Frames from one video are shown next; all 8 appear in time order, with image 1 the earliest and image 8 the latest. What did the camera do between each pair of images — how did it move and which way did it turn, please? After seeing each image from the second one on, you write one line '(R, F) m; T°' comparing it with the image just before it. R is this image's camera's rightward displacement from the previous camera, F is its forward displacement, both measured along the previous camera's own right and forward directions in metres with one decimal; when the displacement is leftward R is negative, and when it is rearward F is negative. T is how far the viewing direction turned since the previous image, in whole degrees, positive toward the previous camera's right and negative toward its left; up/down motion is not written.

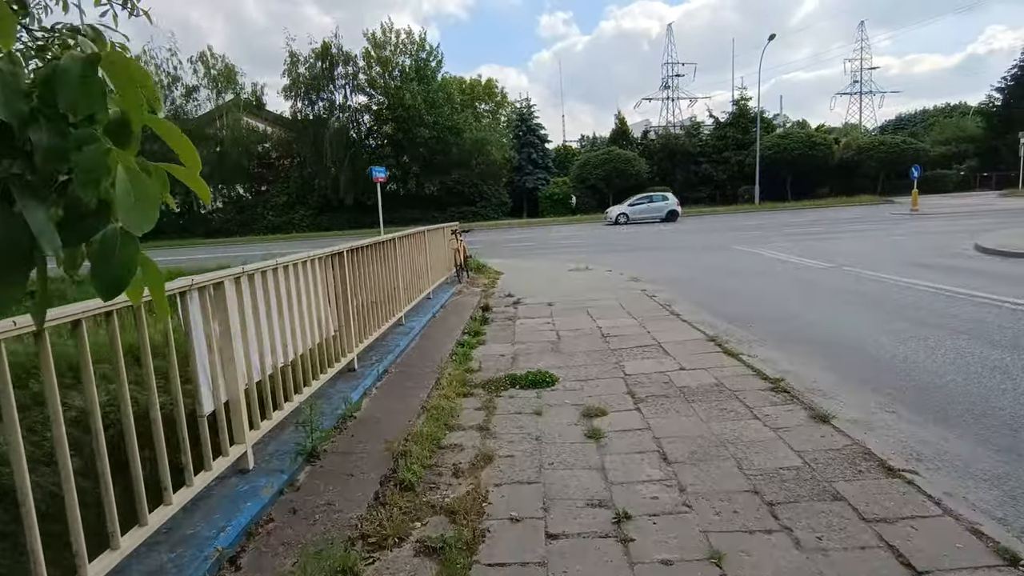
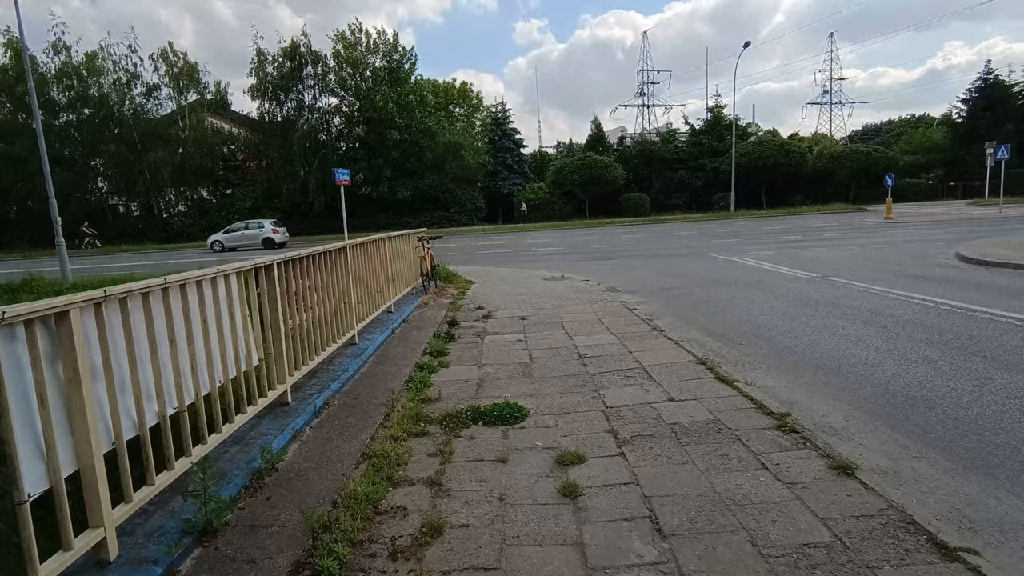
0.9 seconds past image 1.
(+0.1, +0.8) m; +2°
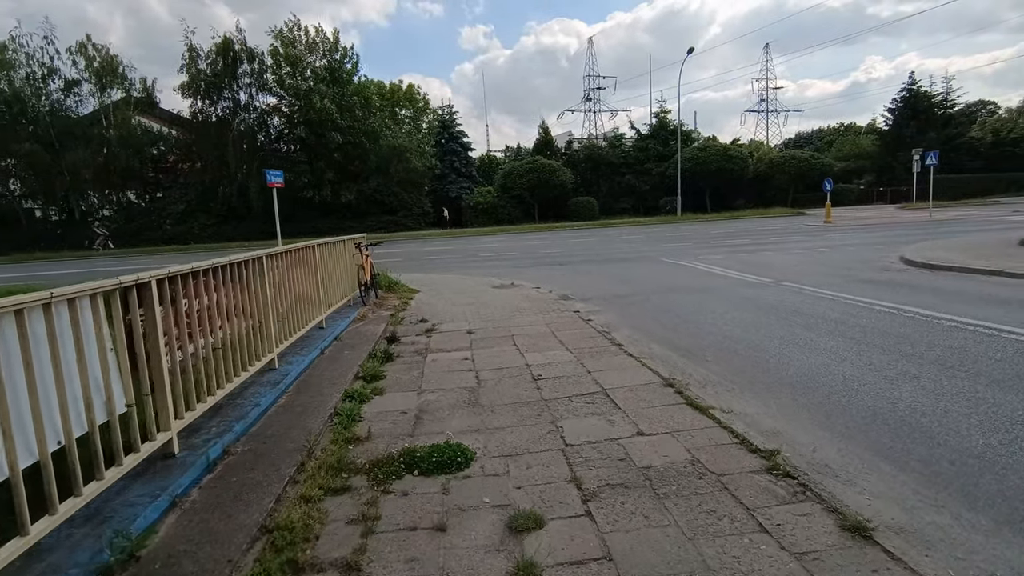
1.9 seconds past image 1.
(+0.1, +0.7) m; +5°
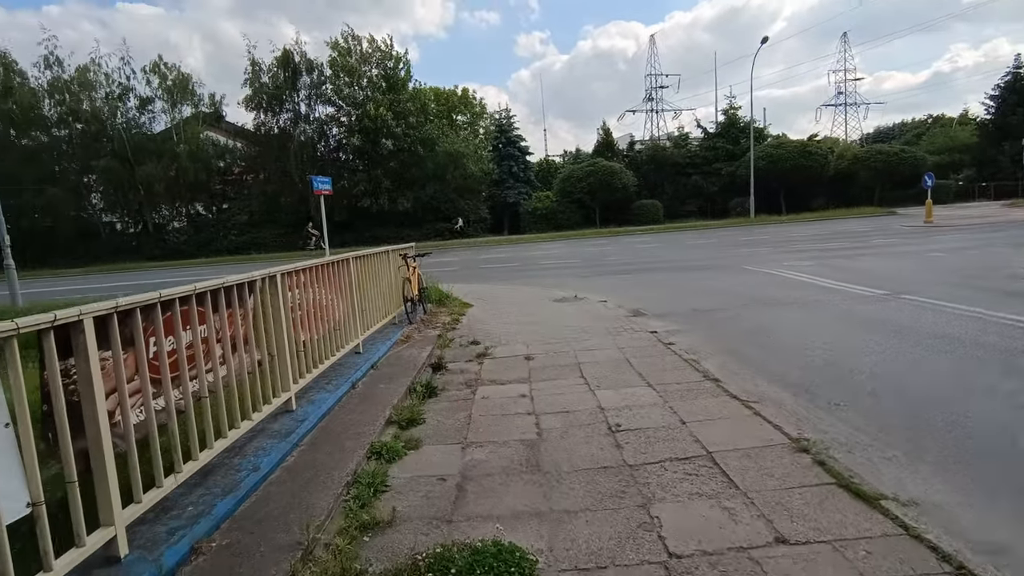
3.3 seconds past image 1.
(-0.1, +1.2) m; -6°
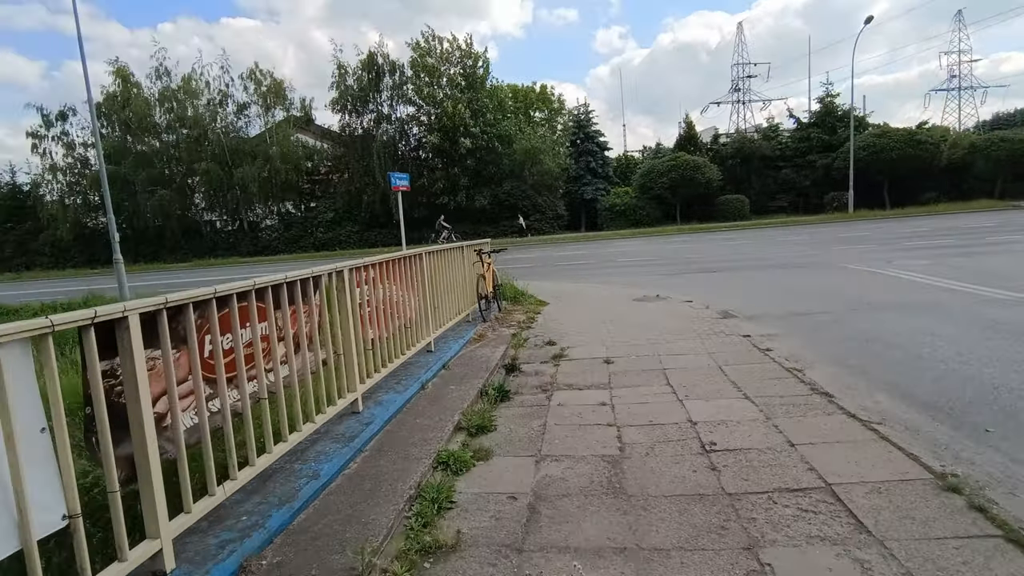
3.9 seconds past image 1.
(0.0, +0.4) m; -7°
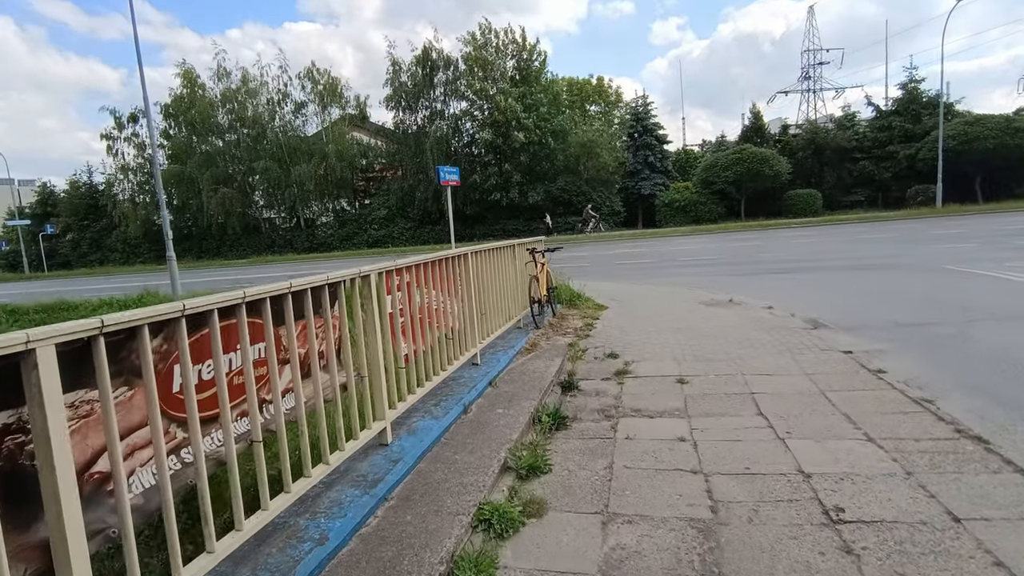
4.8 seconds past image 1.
(-0.1, +0.8) m; -5°
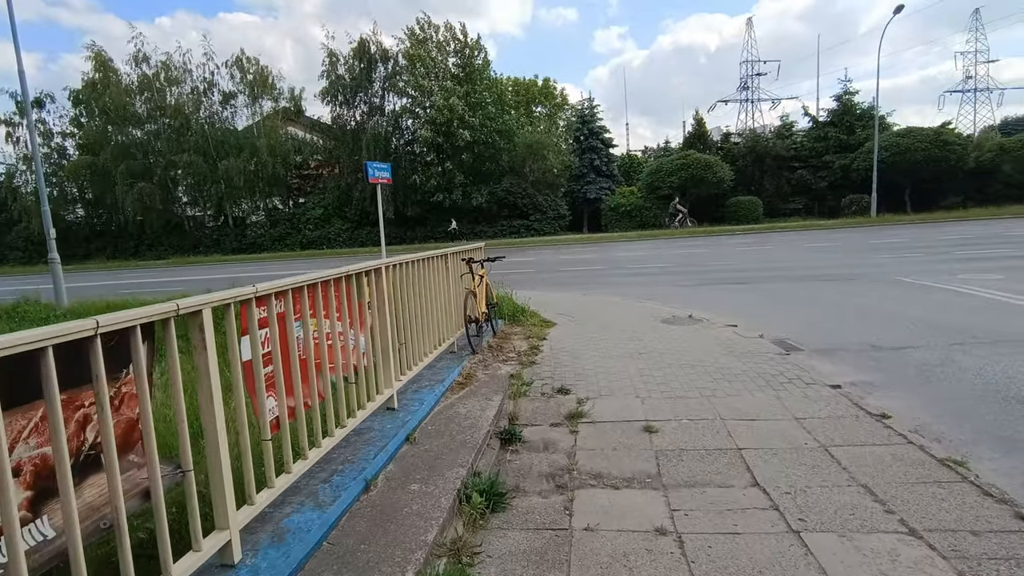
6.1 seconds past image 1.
(+0.1, +1.2) m; +5°
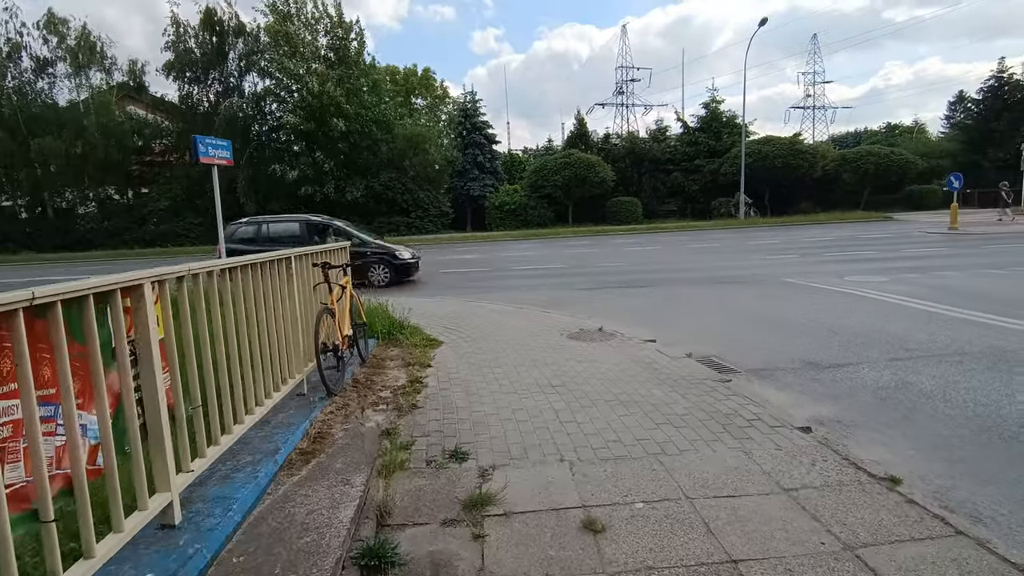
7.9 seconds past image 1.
(+0.1, +1.6) m; +12°
